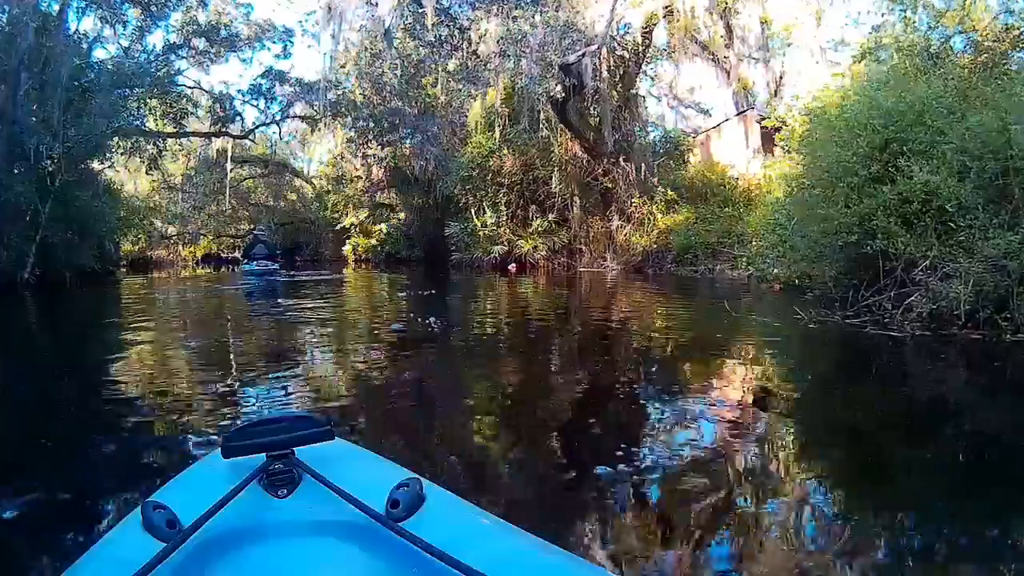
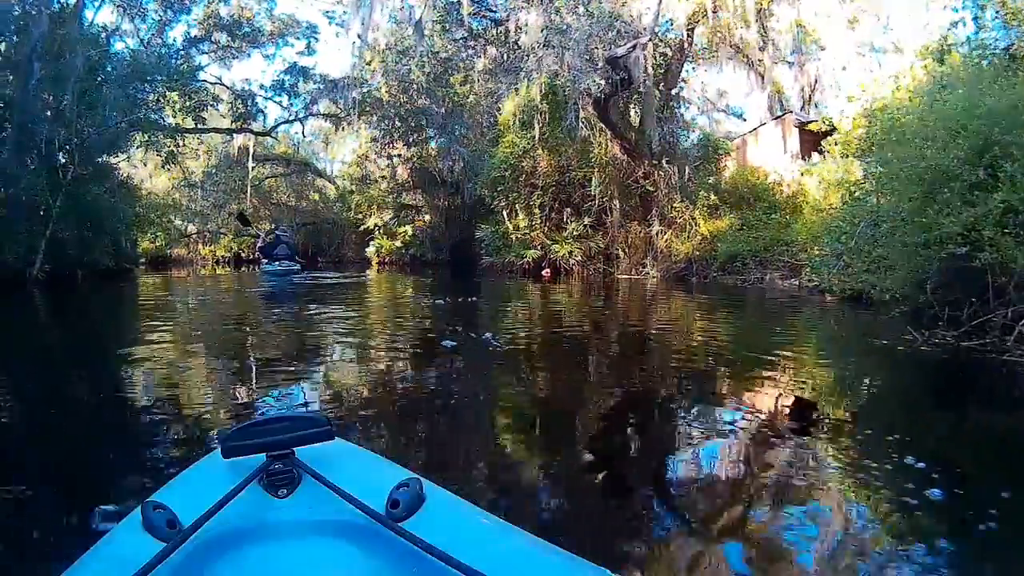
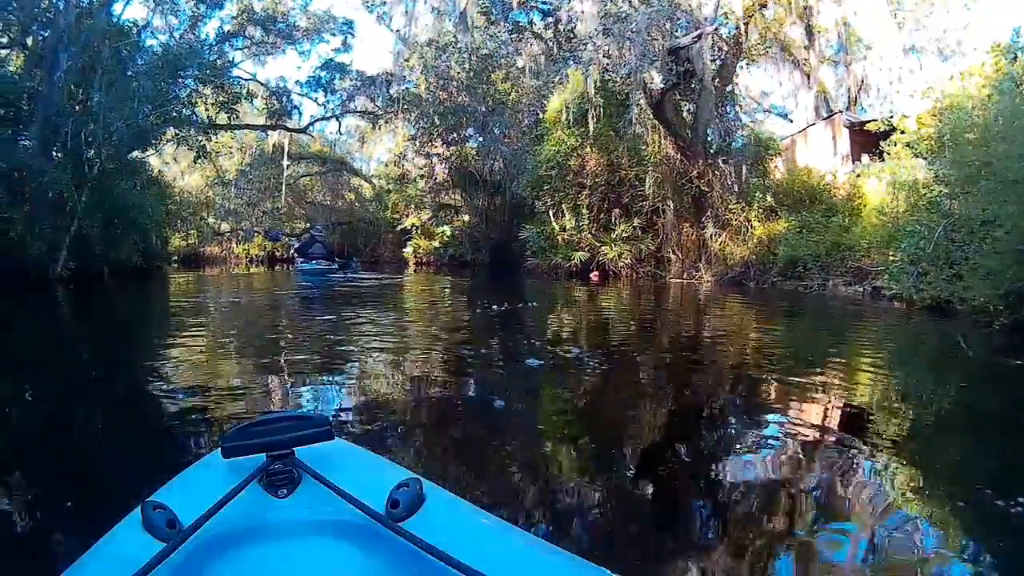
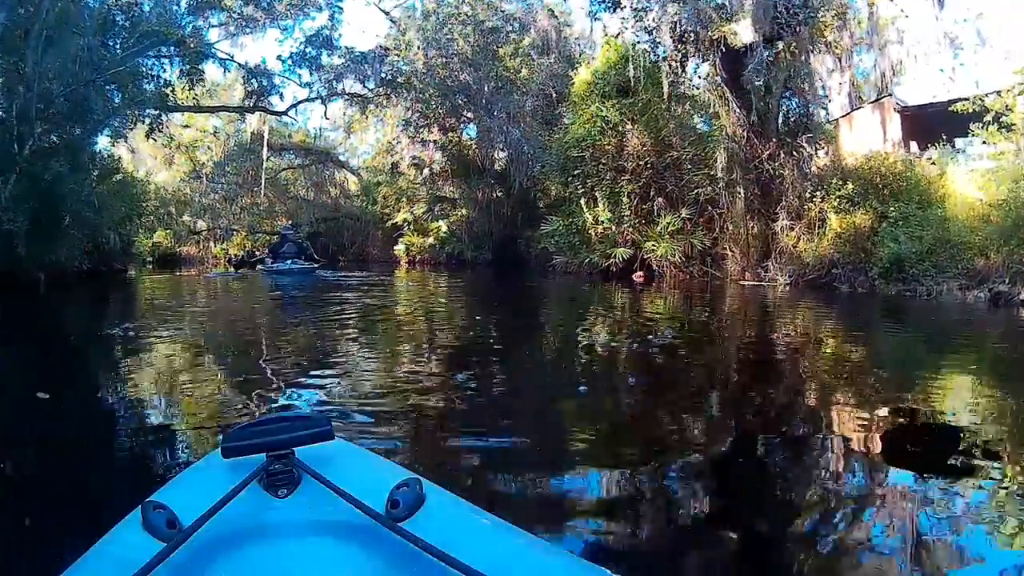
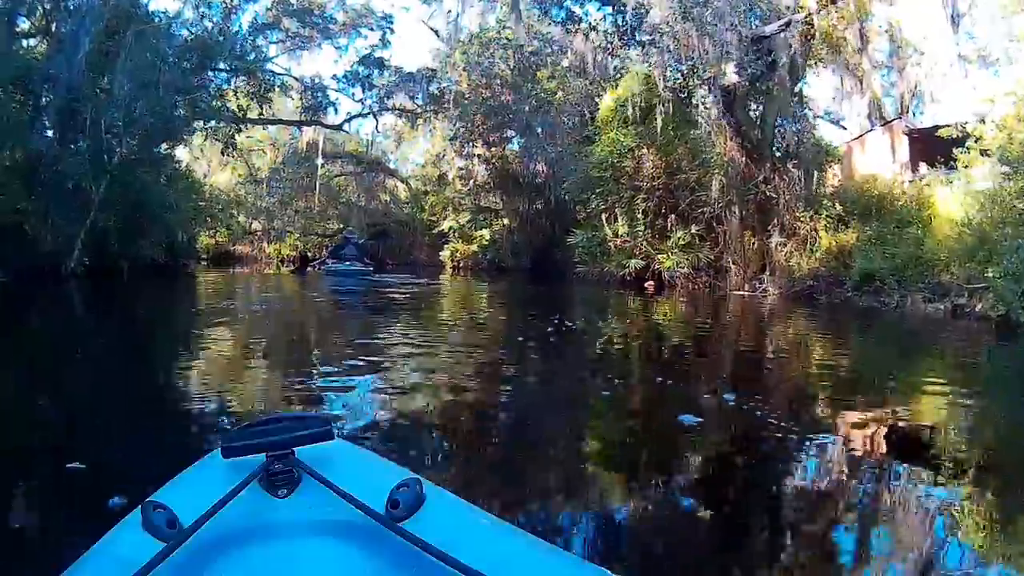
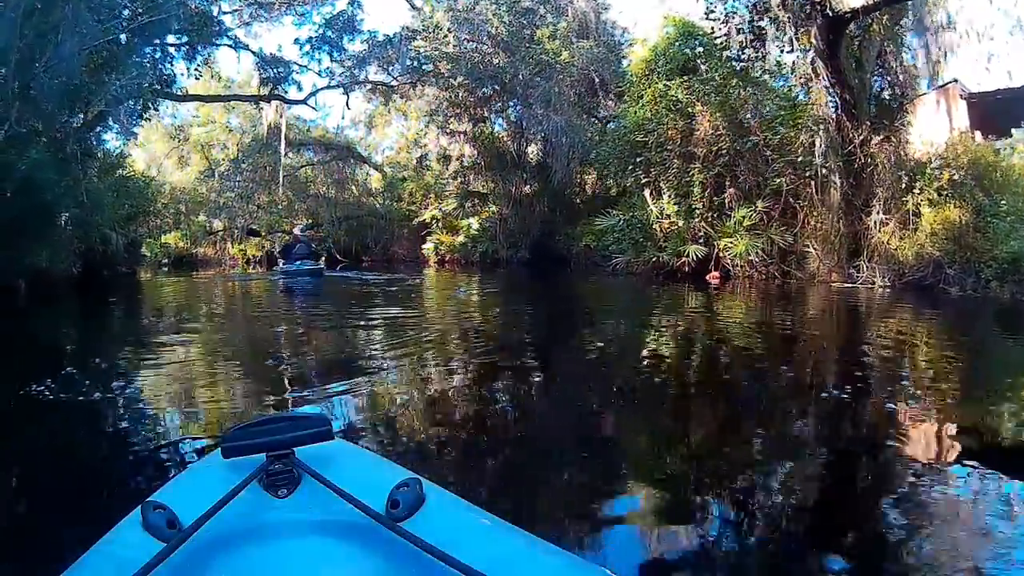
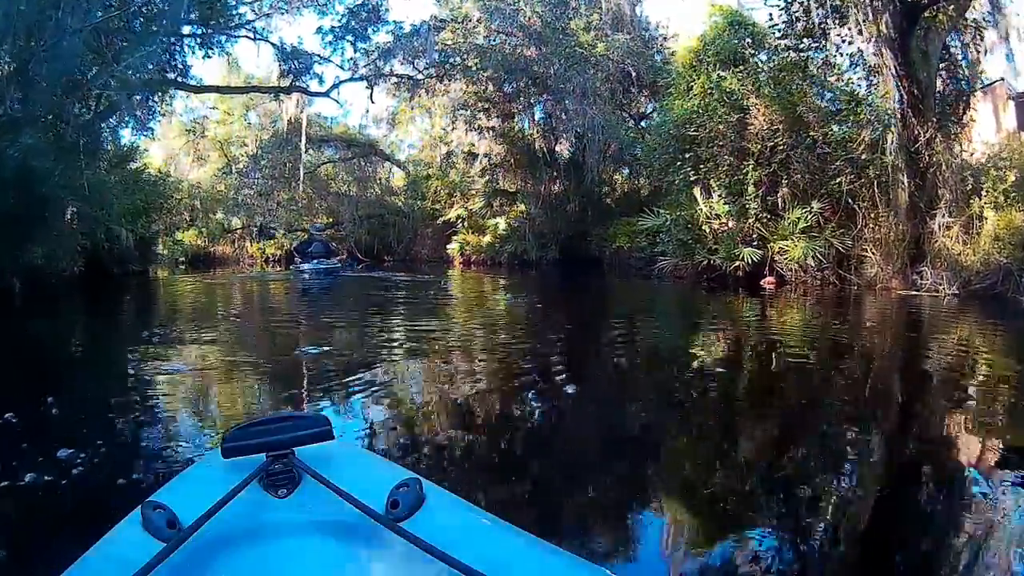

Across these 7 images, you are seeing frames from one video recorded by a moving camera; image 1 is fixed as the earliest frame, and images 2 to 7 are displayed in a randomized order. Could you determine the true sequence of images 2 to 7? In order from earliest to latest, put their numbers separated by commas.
2, 3, 5, 4, 6, 7
